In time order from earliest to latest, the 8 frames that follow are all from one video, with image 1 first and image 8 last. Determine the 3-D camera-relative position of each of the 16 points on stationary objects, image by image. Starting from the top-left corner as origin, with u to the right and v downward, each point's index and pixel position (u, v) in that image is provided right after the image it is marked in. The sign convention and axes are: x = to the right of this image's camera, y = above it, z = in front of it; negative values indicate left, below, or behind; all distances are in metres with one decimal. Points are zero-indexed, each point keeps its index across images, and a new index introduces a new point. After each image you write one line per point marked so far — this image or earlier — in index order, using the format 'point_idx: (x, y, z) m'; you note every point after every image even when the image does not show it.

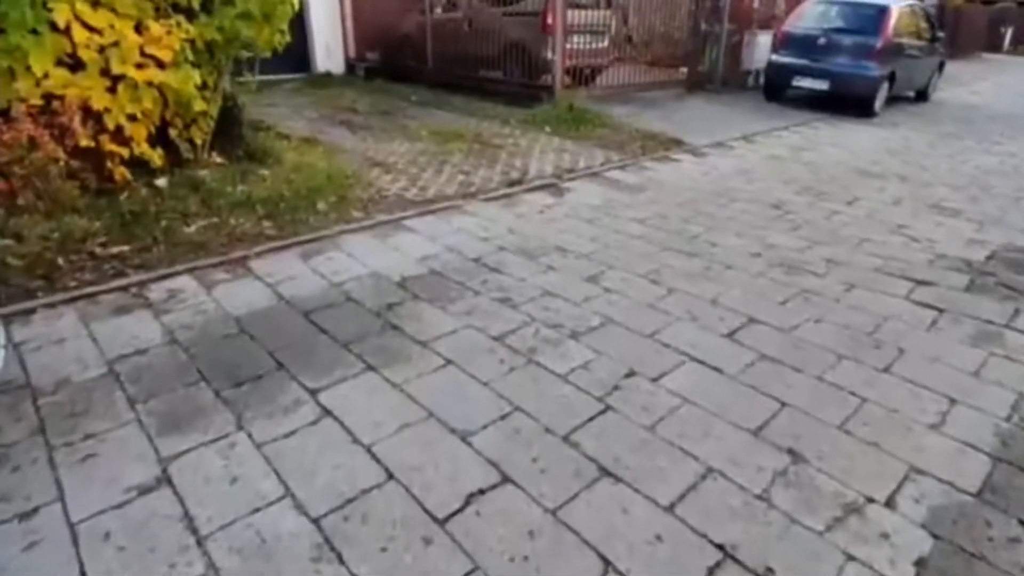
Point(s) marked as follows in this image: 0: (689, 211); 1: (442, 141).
0: (+1.5, +0.7, +5.2) m
1: (-0.9, +1.8, +7.5) m
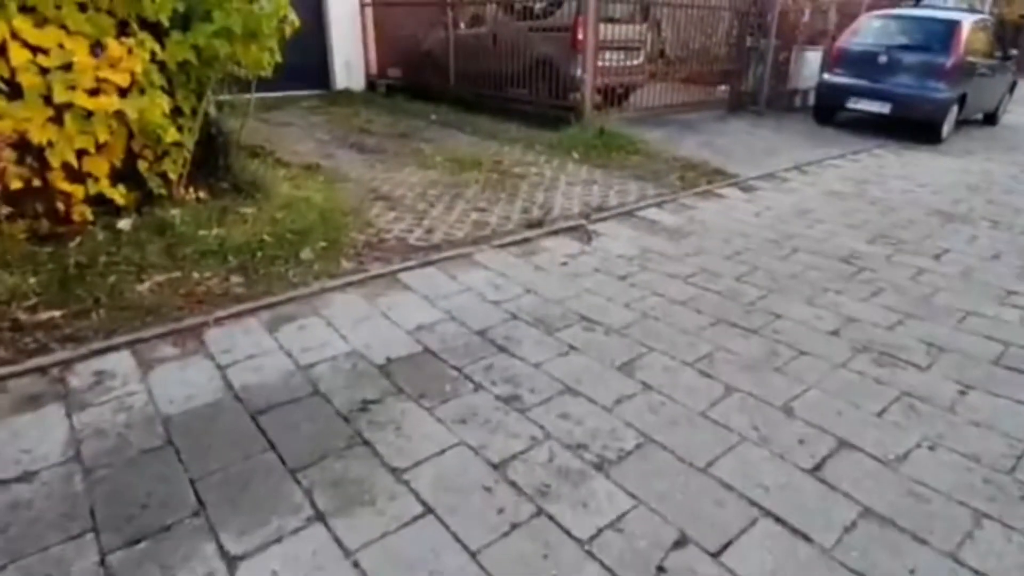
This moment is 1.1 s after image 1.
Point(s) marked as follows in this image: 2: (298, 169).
0: (+1.6, +0.2, +4.3) m
1: (-0.6, +1.3, +6.8) m
2: (-2.3, +1.3, +6.4) m
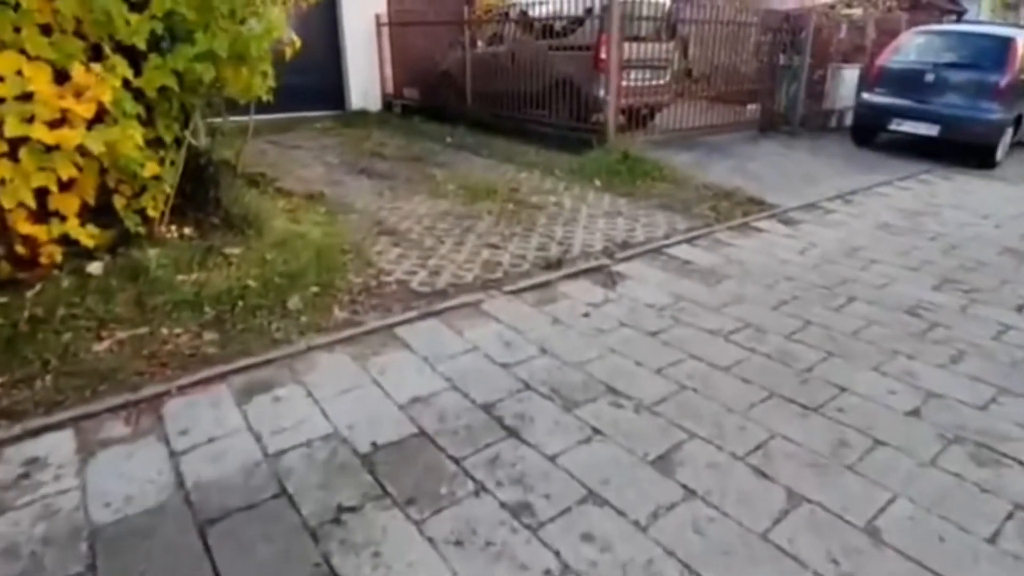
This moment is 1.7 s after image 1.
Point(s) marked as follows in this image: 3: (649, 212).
0: (+1.7, -0.2, +3.7) m
1: (-0.4, +0.9, +6.3) m
2: (-2.1, +0.9, +6.0) m
3: (+1.4, +0.8, +6.0) m
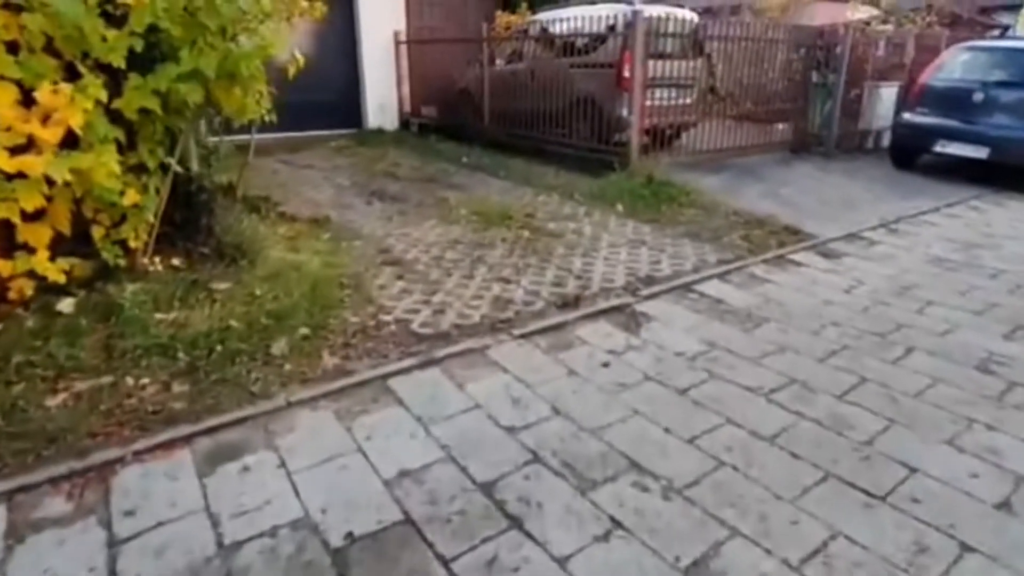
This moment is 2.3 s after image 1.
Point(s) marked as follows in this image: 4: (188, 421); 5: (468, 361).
0: (+1.8, -0.5, +3.3) m
1: (-0.3, +0.6, +5.9) m
2: (-2.0, +0.6, +5.7) m
3: (+1.5, +0.4, +5.6) m
4: (-1.5, -0.6, +2.8) m
5: (-0.2, -0.4, +3.4) m
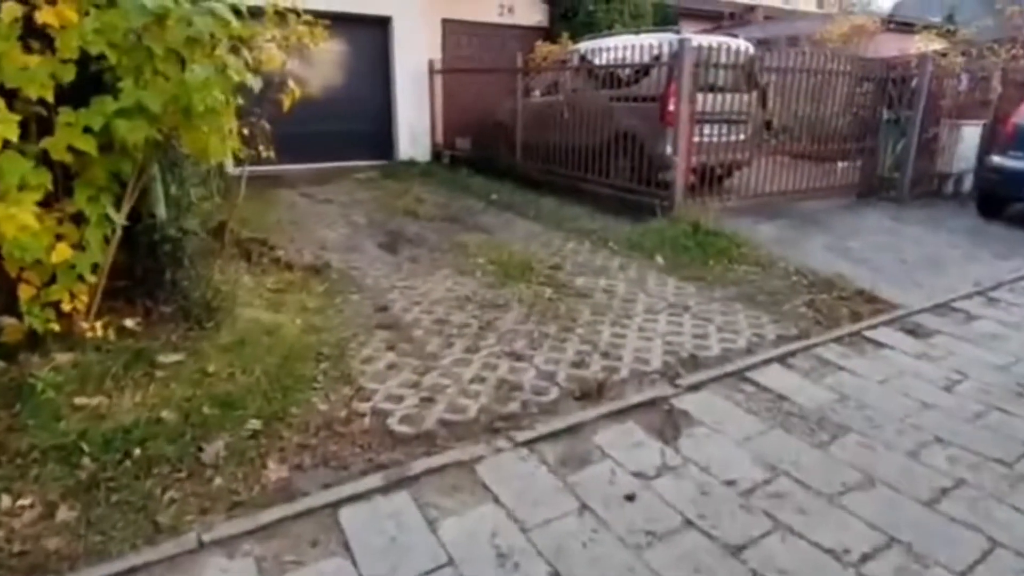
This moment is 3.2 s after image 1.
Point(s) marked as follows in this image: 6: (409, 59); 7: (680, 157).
0: (+1.8, -1.0, +2.3) m
1: (-0.1, +0.1, +5.2) m
2: (-1.8, +0.1, +5.0) m
3: (+1.7, -0.1, +4.7) m
4: (-1.6, -1.0, +2.1) m
5: (-0.3, -0.8, +2.6) m
6: (-2.0, +4.4, +11.4) m
7: (+2.0, +1.5, +7.1) m
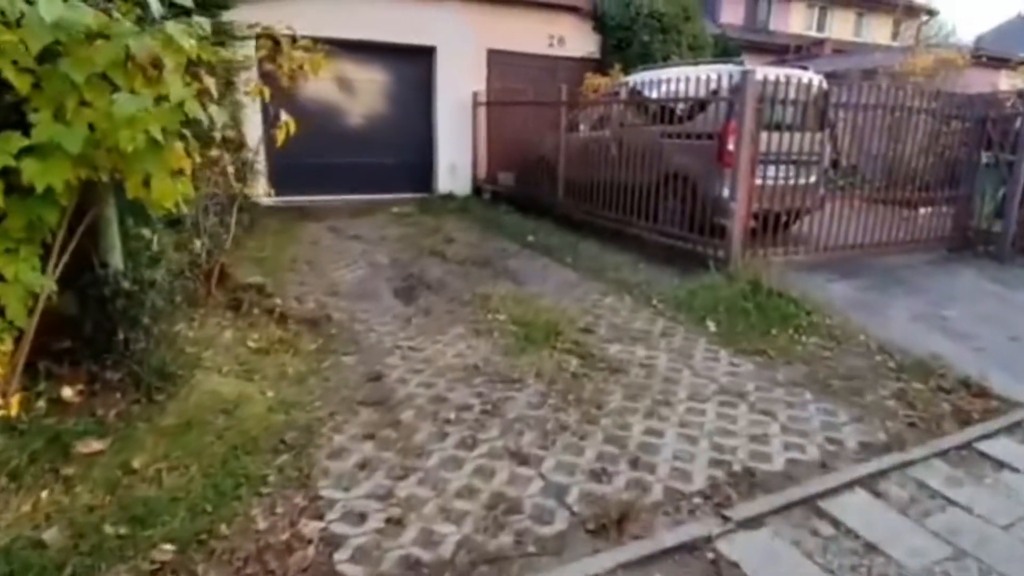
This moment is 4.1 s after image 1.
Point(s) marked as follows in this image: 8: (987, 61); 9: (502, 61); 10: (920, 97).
0: (+1.6, -1.4, +1.4) m
1: (+0.1, -0.4, +4.5) m
2: (-1.7, -0.3, +4.5) m
3: (+1.8, -0.7, +3.8) m
4: (-1.7, -1.2, +1.4) m
5: (-0.4, -1.2, +1.9) m
6: (-1.1, +3.6, +11.0) m
7: (+2.4, +0.9, +6.2) m
8: (+10.8, +5.2, +13.7) m
9: (-0.2, +4.3, +11.3) m
10: (+4.8, +2.3, +7.1) m
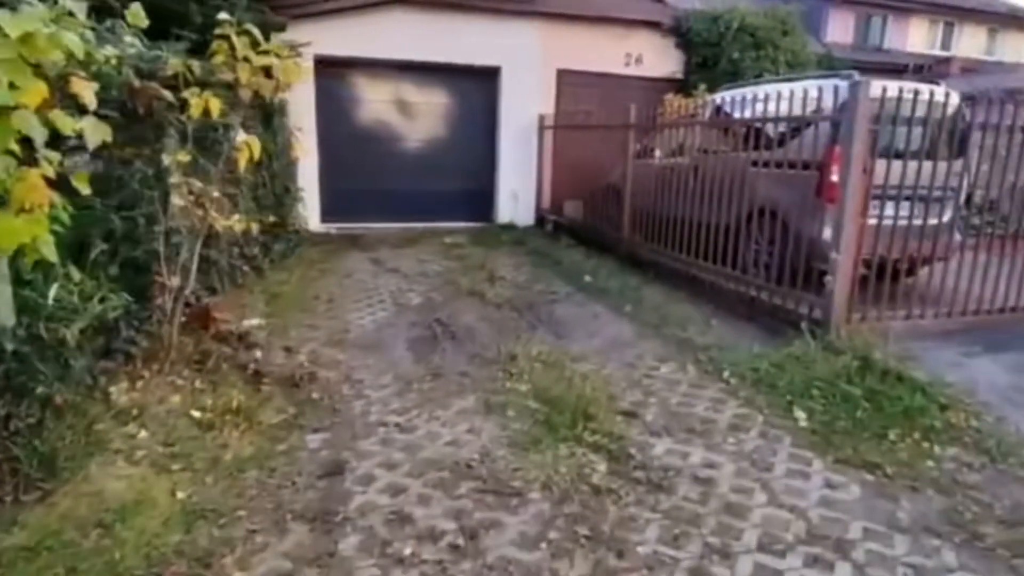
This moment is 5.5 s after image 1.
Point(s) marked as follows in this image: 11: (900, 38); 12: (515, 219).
0: (+1.2, -1.7, +0.2) m
1: (+0.1, -0.8, +3.4) m
2: (-1.5, -0.6, +3.7) m
3: (+1.7, -1.1, +2.5) m
4: (-2.1, -1.4, +0.6) m
5: (-0.7, -1.5, +0.9) m
6: (+0.1, +3.0, +10.2) m
7: (+2.7, +0.3, +4.9) m
8: (+12.3, +4.0, +11.2) m
9: (+1.1, +3.6, +10.4) m
10: (+5.3, +1.6, +5.5) m
11: (+12.1, +7.8, +18.8) m
12: (0.0, +1.2, +10.4) m
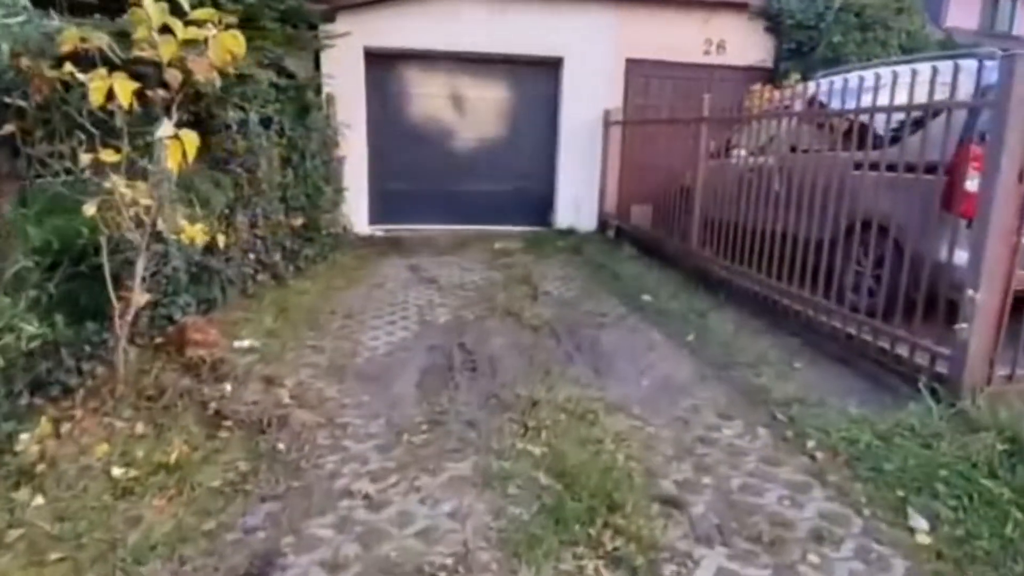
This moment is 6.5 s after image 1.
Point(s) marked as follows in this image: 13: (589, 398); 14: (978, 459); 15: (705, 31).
0: (+0.7, -1.9, -0.8) m
1: (+0.1, -1.0, +2.6) m
2: (-1.5, -0.8, +3.0) m
3: (+1.6, -1.3, +1.5) m
4: (-2.4, -1.6, +0.1) m
5: (-1.0, -1.6, +0.2) m
6: (+1.1, +2.8, +9.3) m
7: (+2.9, 0.0, +3.7) m
8: (+13.3, +3.4, +8.7) m
9: (+2.1, +3.4, +9.4) m
10: (+5.6, +1.2, +3.9) m
11: (+14.2, +7.3, +16.2) m
12: (+1.0, +1.0, +9.5) m
13: (+0.5, -0.7, +3.8) m
14: (+2.2, -0.8, +2.8) m
15: (+3.0, +4.0, +9.4) m
